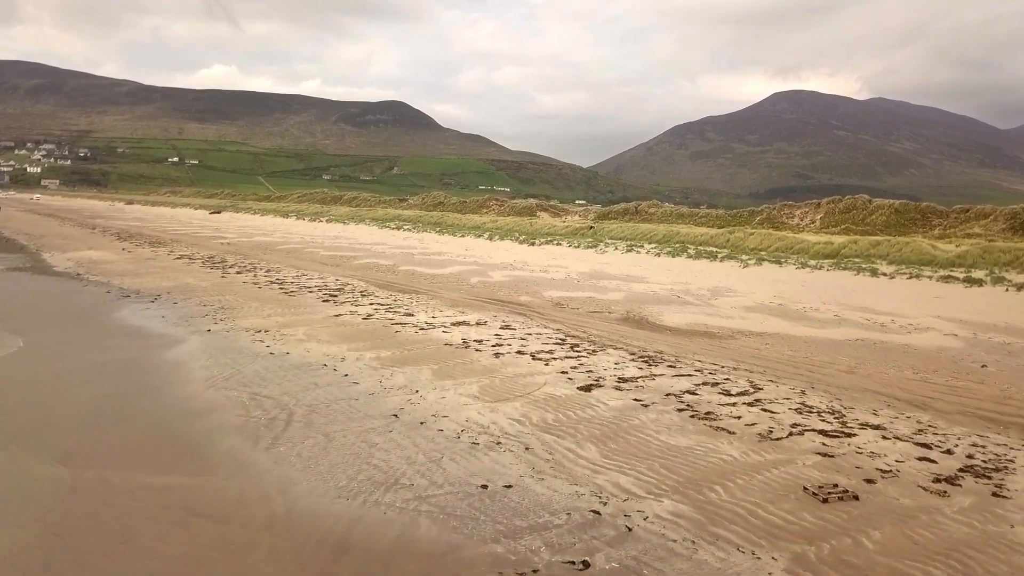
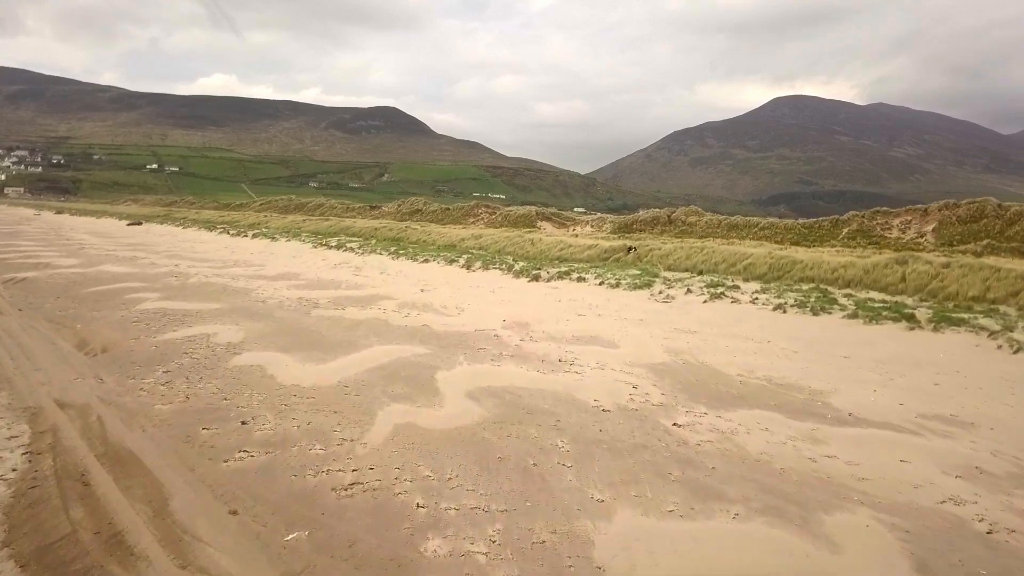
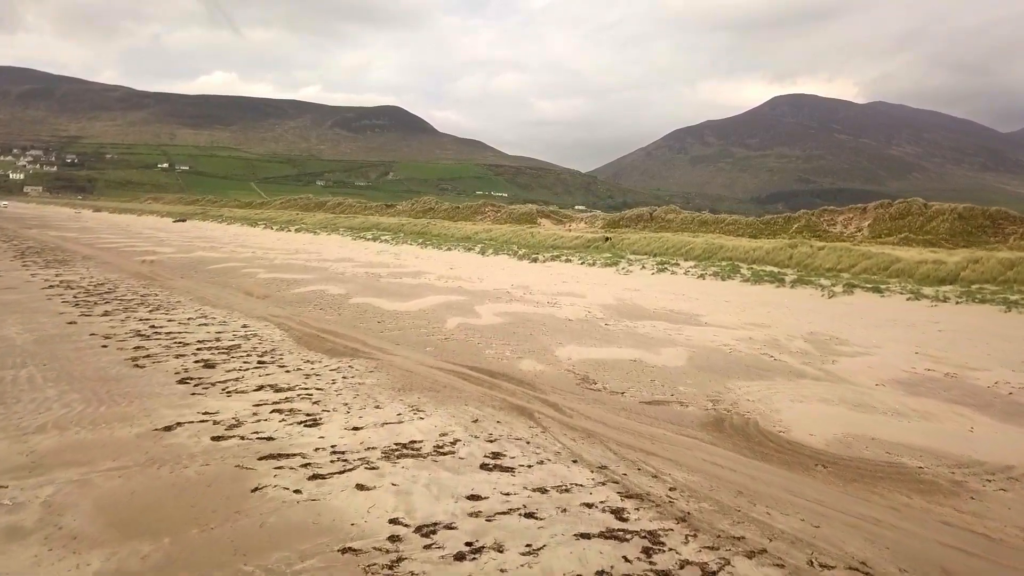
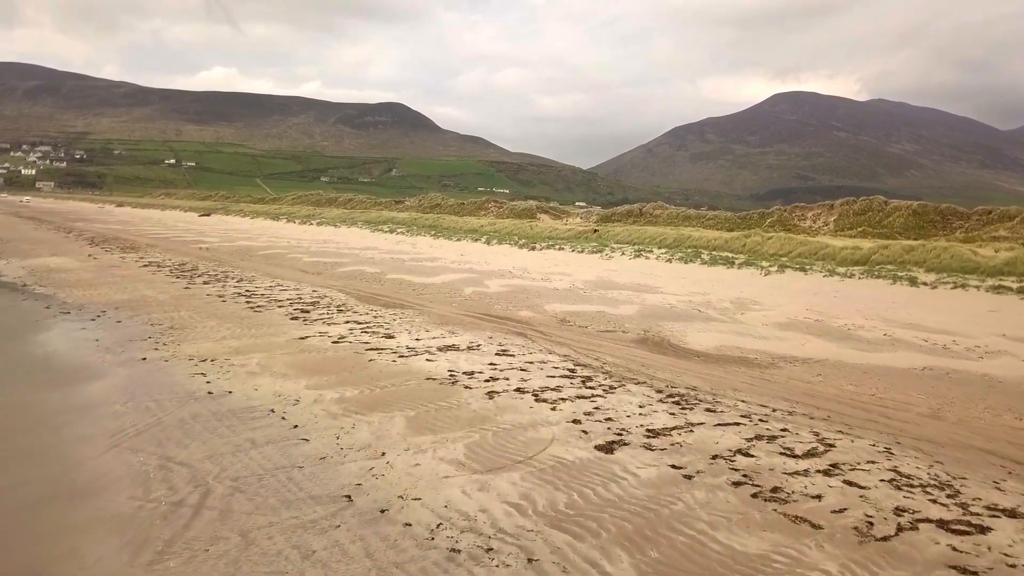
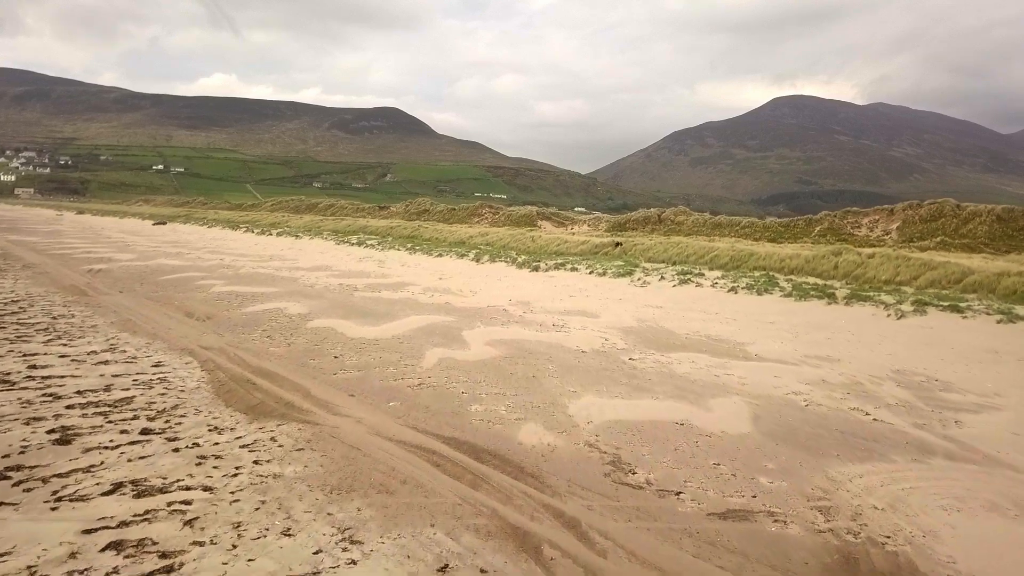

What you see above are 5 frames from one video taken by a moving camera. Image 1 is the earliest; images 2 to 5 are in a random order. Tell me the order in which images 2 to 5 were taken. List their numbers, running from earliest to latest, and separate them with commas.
4, 3, 5, 2
